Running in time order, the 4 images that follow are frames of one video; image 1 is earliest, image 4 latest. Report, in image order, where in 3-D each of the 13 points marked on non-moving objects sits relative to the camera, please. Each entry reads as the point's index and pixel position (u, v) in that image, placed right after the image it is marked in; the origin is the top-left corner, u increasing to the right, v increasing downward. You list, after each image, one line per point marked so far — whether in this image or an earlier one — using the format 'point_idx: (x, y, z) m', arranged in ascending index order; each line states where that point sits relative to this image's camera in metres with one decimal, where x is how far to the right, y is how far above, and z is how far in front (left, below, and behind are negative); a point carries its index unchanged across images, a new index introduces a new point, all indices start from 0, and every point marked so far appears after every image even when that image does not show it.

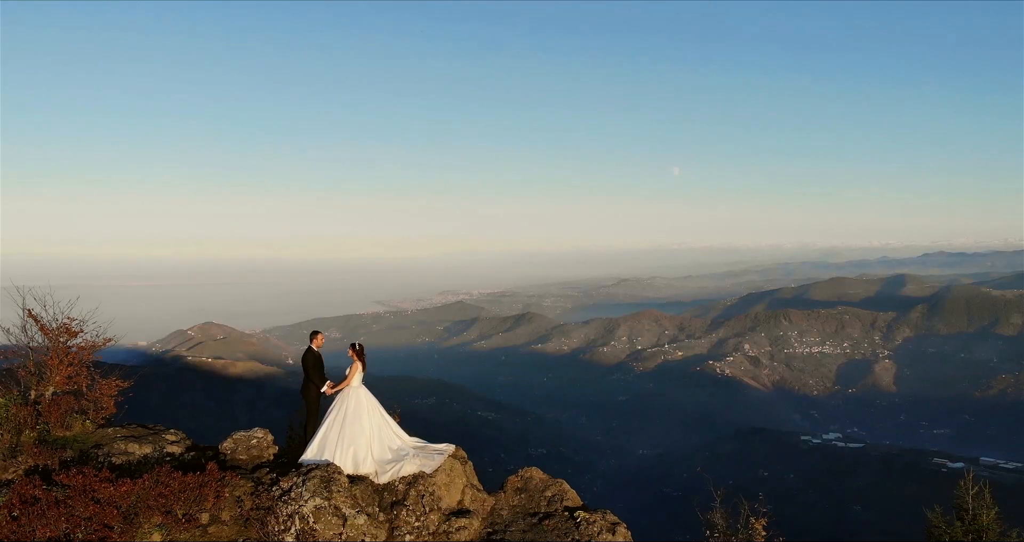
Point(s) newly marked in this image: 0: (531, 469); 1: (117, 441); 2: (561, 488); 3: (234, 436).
0: (+0.4, -4.5, +12.1) m
1: (-8.8, -3.7, +11.6) m
2: (+1.1, -4.8, +11.8) m
3: (-6.1, -3.6, +11.8) m
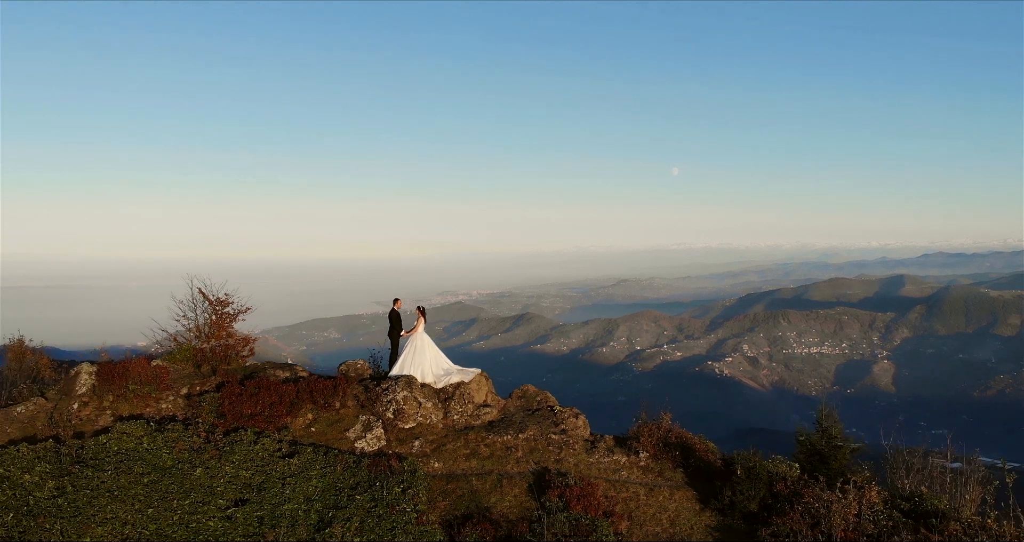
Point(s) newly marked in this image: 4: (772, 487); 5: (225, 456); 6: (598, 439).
0: (+0.5, -4.2, +18.7) m
1: (-8.7, -3.4, +18.3) m
2: (+1.2, -4.5, +18.4) m
3: (-6.0, -3.3, +18.4) m
4: (+7.5, -6.3, +15.0) m
5: (-7.8, -5.1, +14.2) m
6: (+2.8, -5.4, +16.9) m
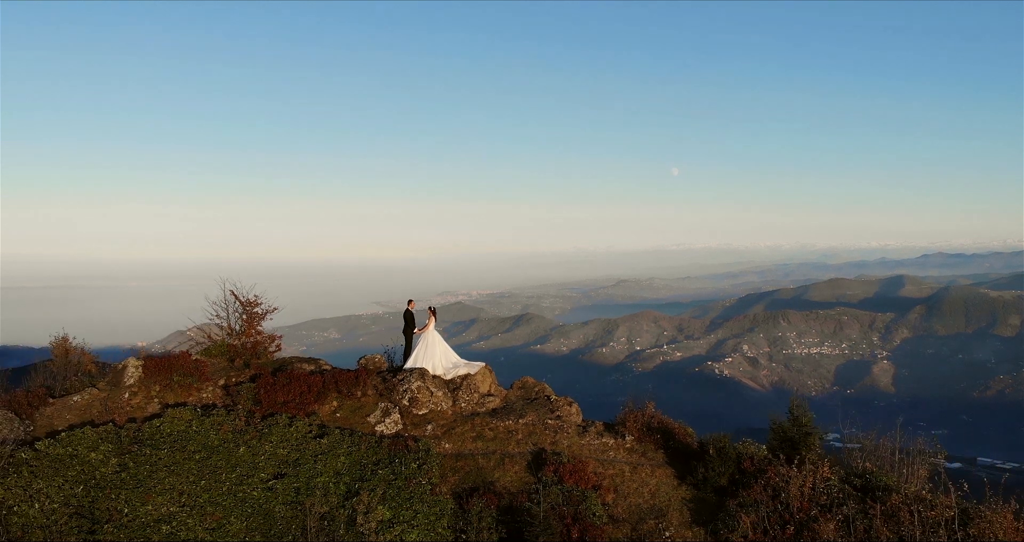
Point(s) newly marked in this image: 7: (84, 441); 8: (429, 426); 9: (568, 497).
0: (+0.6, -4.4, +20.8) m
1: (-8.7, -3.6, +20.4) m
2: (+1.3, -4.6, +20.5) m
3: (-5.9, -3.5, +20.6) m
4: (+7.6, -6.4, +17.1) m
5: (-7.8, -5.2, +16.3) m
6: (+2.8, -5.6, +19.0) m
7: (-13.4, -5.3, +16.2) m
8: (-2.9, -5.4, +17.8) m
9: (+1.7, -6.6, +15.1) m
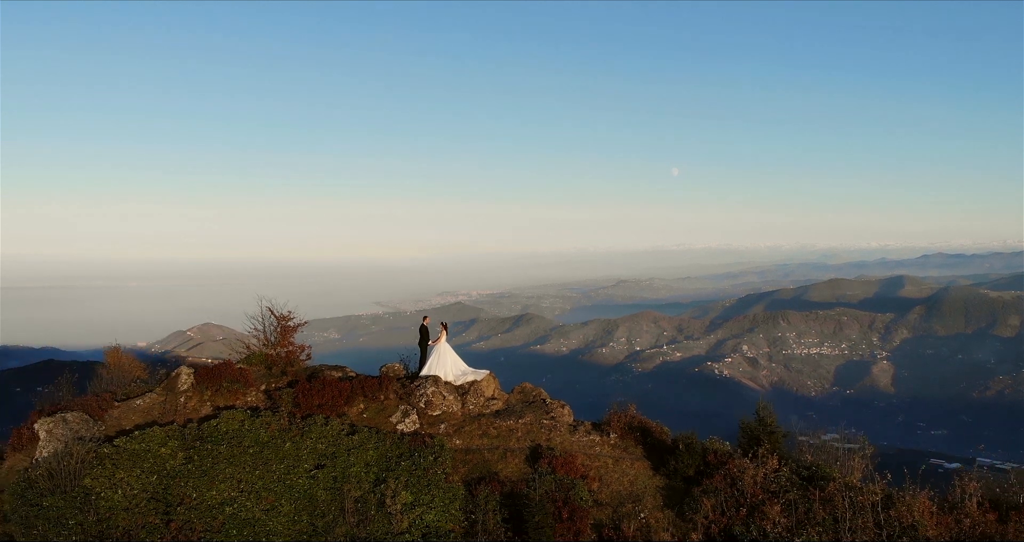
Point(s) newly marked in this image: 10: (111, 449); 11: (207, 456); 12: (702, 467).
0: (+0.6, -5.3, +24.0) m
1: (-8.6, -4.5, +23.5) m
2: (+1.3, -5.5, +23.6) m
3: (-5.9, -4.4, +23.7) m
4: (+7.6, -7.3, +20.2) m
5: (-7.8, -6.1, +19.4) m
6: (+2.8, -6.5, +22.1) m
7: (-13.4, -6.2, +19.3) m
8: (-2.8, -6.3, +20.9) m
9: (+1.7, -7.5, +18.2) m
10: (-14.6, -6.5, +18.8) m
11: (-11.0, -6.6, +18.5) m
12: (+7.4, -7.6, +19.9) m
